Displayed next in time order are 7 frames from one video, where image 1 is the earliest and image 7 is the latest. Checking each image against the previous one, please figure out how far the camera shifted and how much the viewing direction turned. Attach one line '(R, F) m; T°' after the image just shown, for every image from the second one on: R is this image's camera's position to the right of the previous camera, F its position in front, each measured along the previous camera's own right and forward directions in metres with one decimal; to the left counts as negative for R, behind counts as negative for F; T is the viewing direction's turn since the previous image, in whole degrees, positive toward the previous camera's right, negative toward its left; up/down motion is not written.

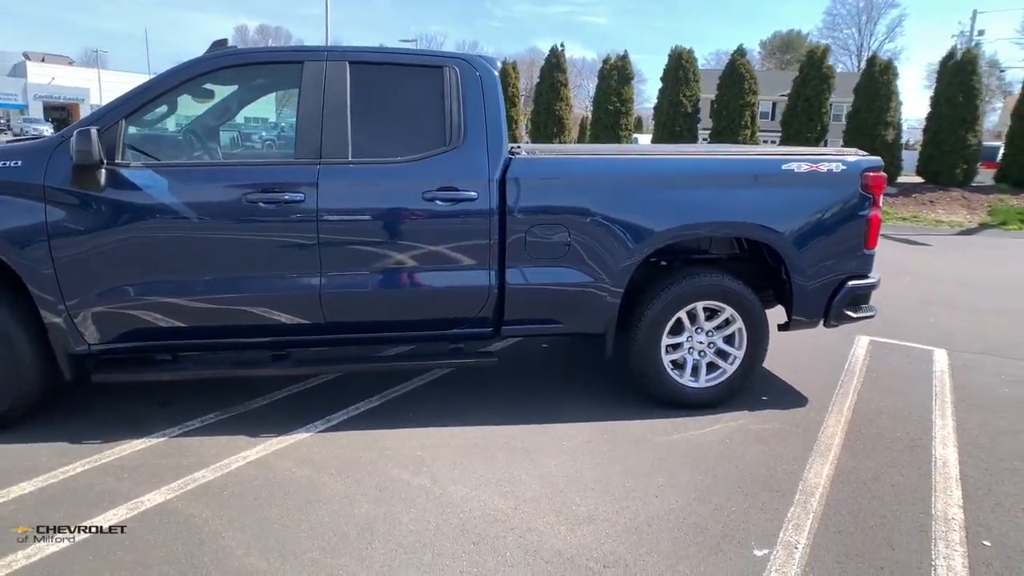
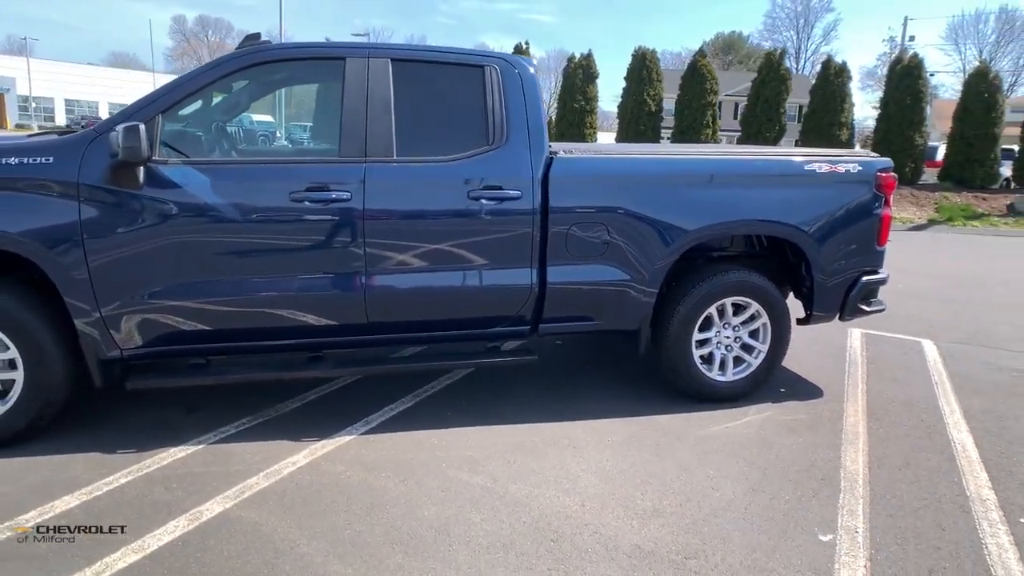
(-0.6, 0.0) m; +4°
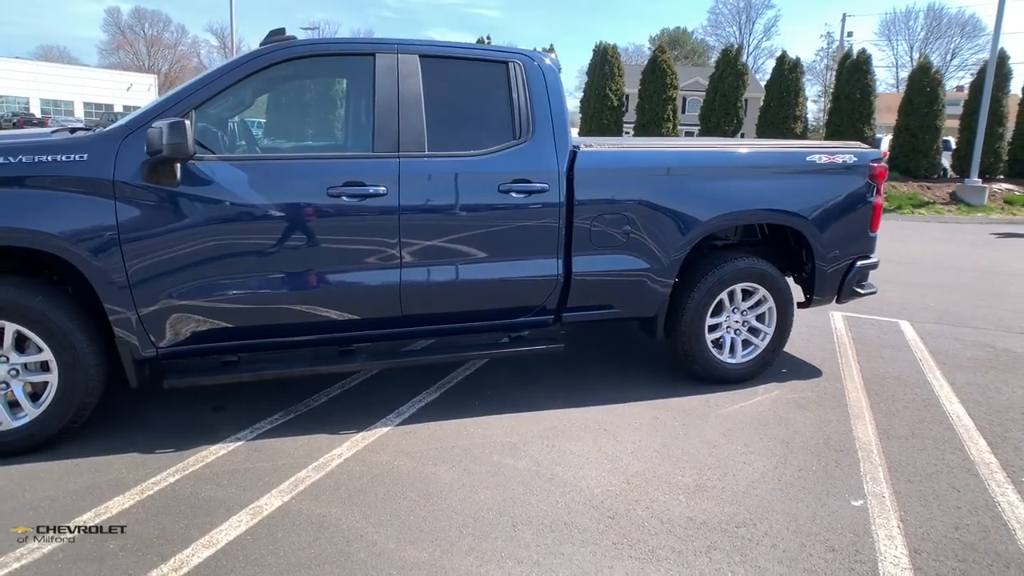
(-0.5, -0.1) m; +4°
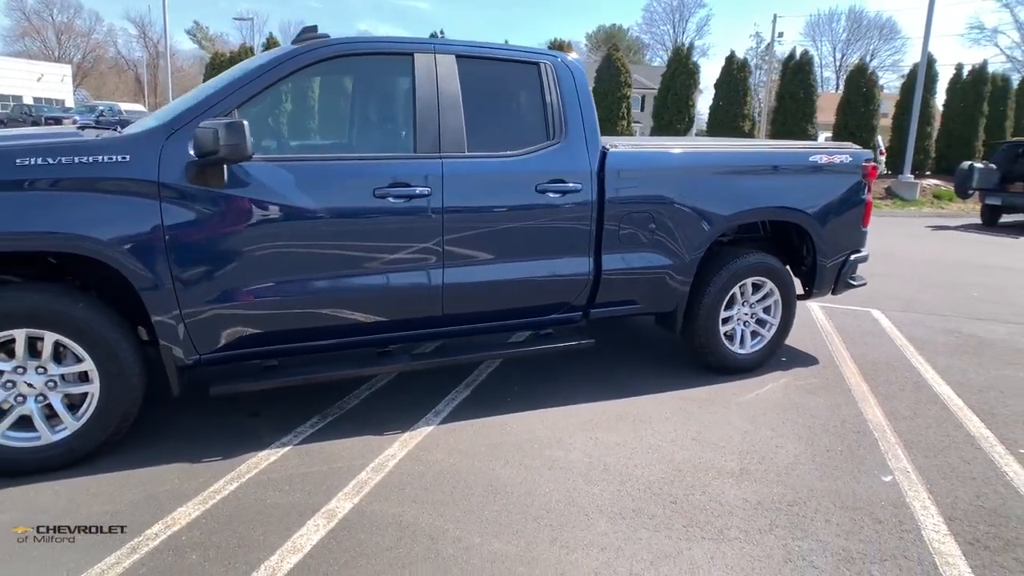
(-0.6, -0.1) m; +5°
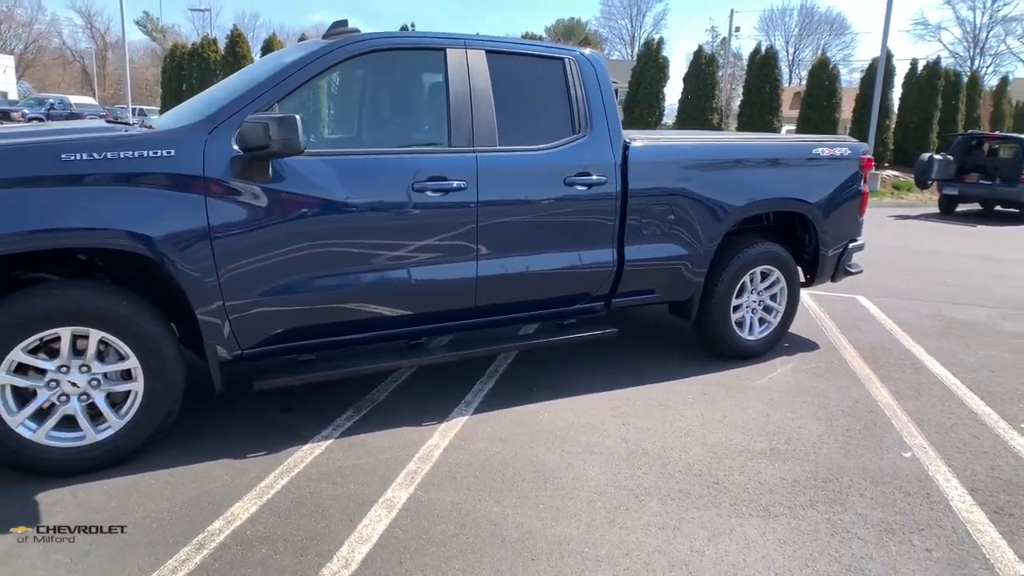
(-0.4, -0.1) m; +3°
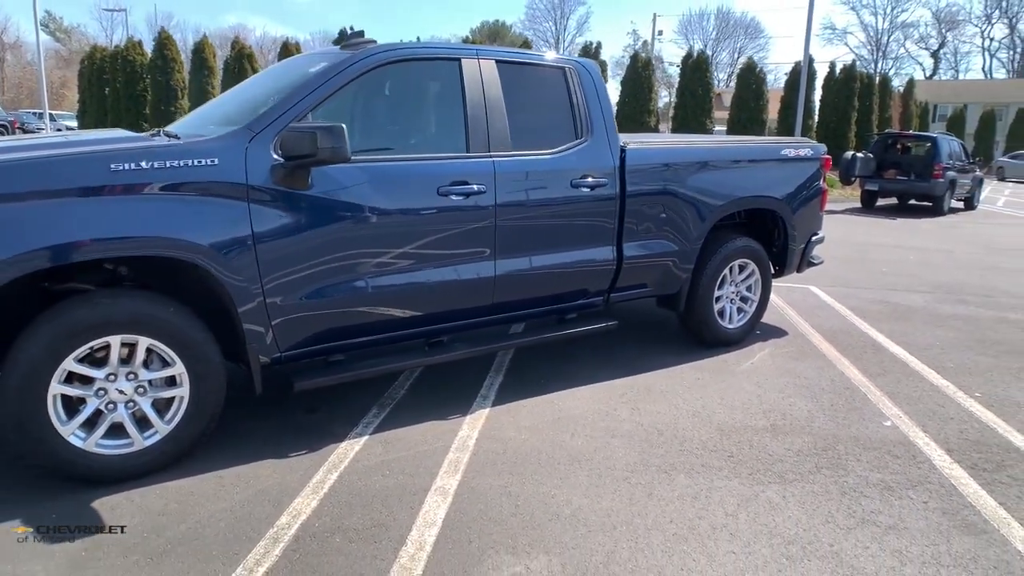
(-0.5, -0.2) m; +6°
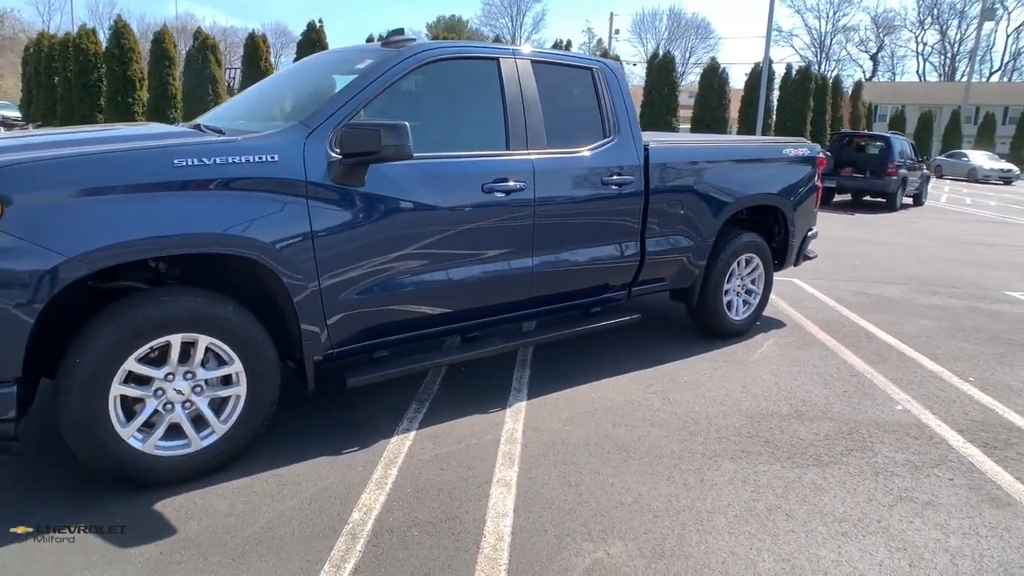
(-0.5, -0.1) m; +4°
